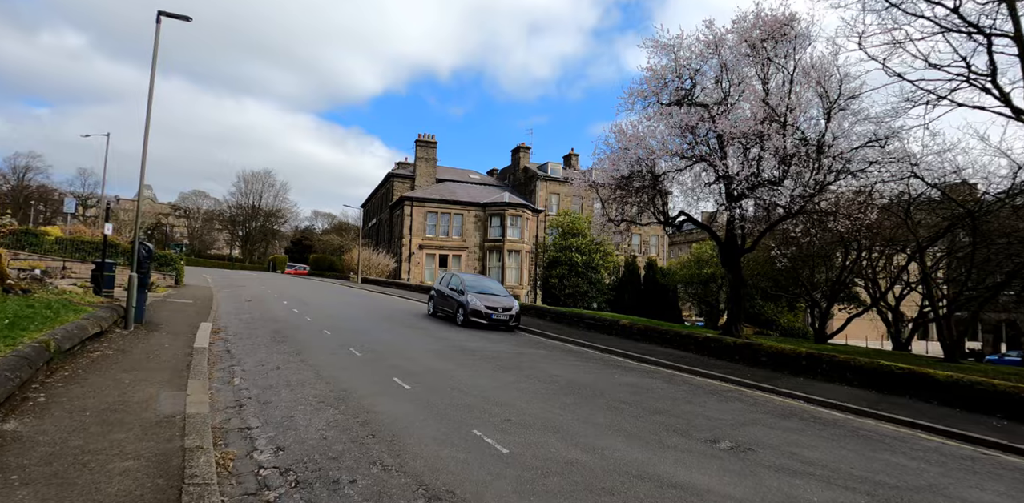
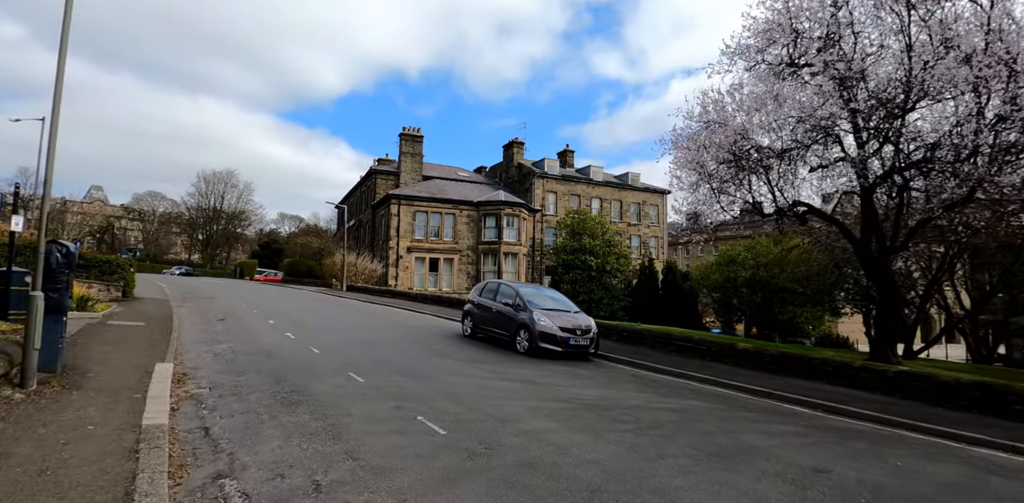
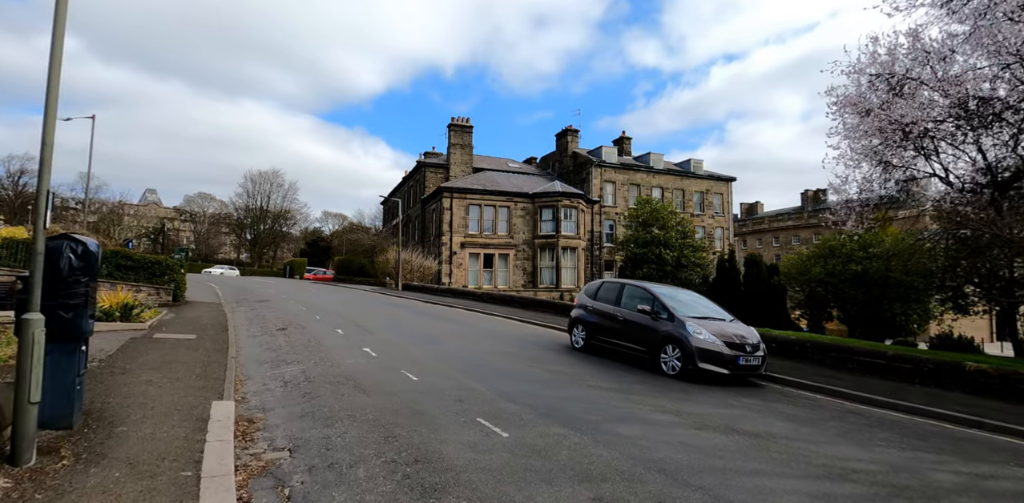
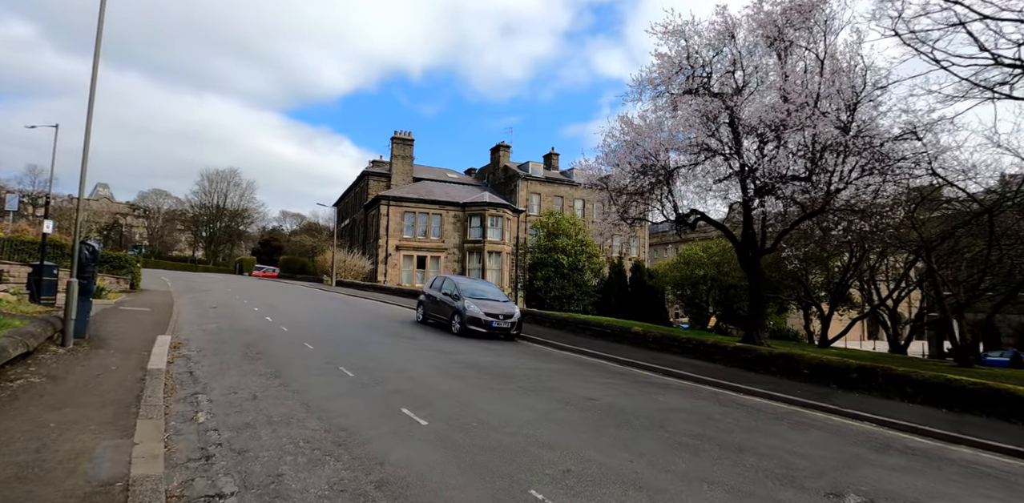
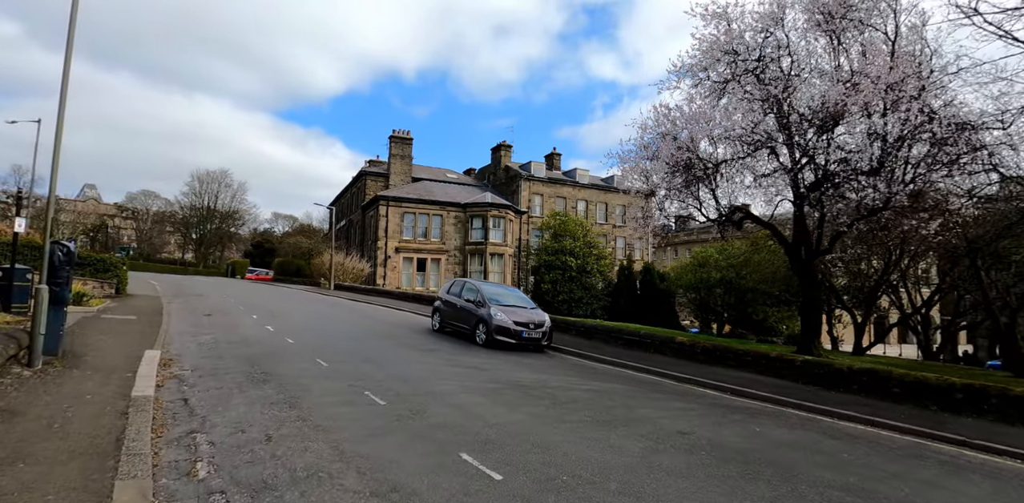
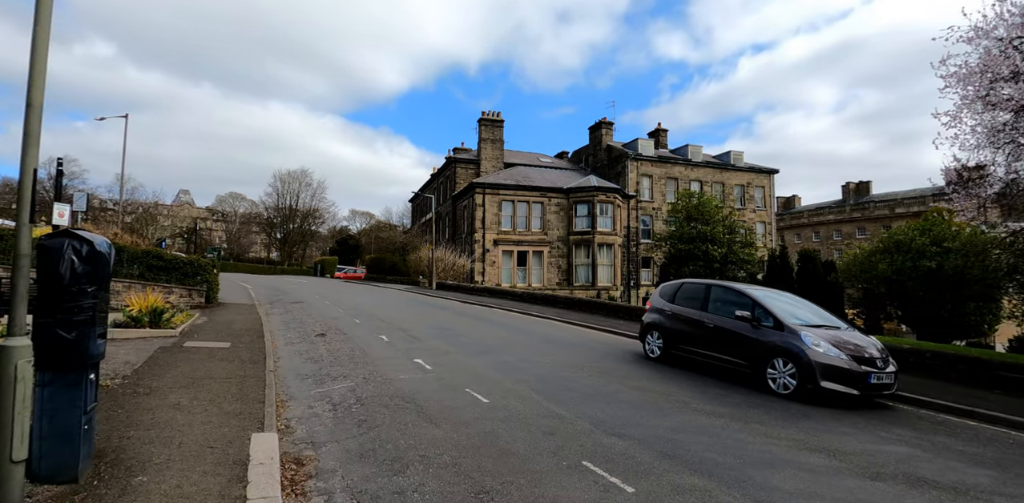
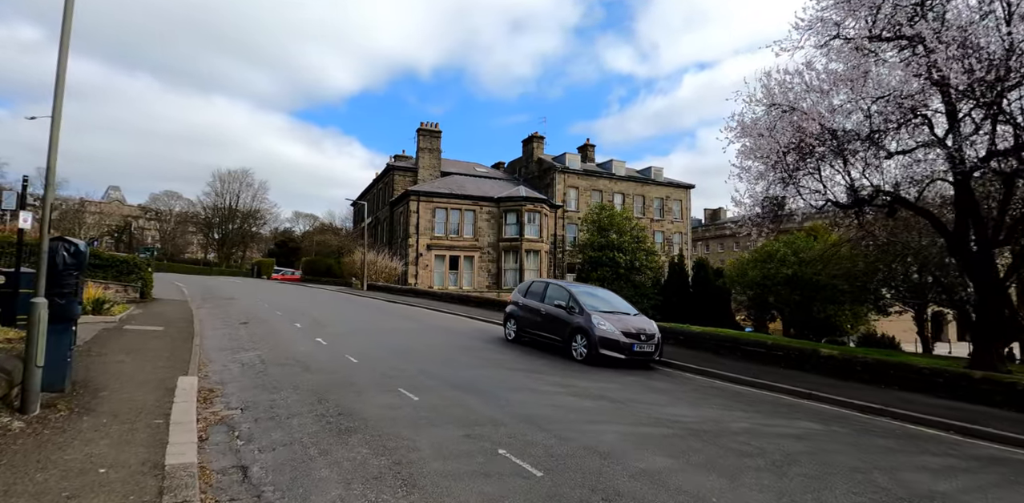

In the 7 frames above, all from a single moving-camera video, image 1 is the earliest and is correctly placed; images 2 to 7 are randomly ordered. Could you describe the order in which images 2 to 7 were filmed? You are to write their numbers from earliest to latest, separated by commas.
4, 5, 2, 7, 3, 6
